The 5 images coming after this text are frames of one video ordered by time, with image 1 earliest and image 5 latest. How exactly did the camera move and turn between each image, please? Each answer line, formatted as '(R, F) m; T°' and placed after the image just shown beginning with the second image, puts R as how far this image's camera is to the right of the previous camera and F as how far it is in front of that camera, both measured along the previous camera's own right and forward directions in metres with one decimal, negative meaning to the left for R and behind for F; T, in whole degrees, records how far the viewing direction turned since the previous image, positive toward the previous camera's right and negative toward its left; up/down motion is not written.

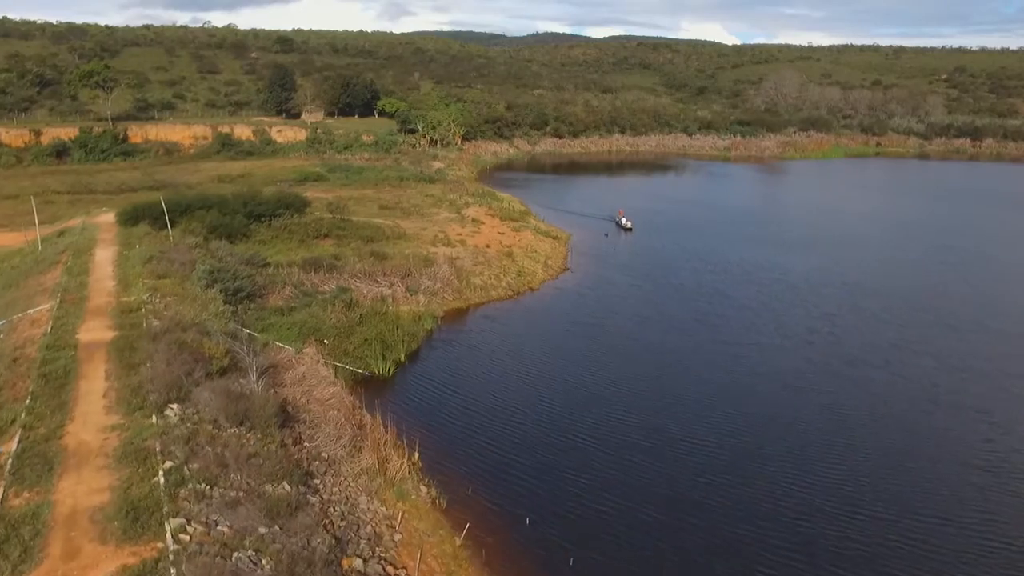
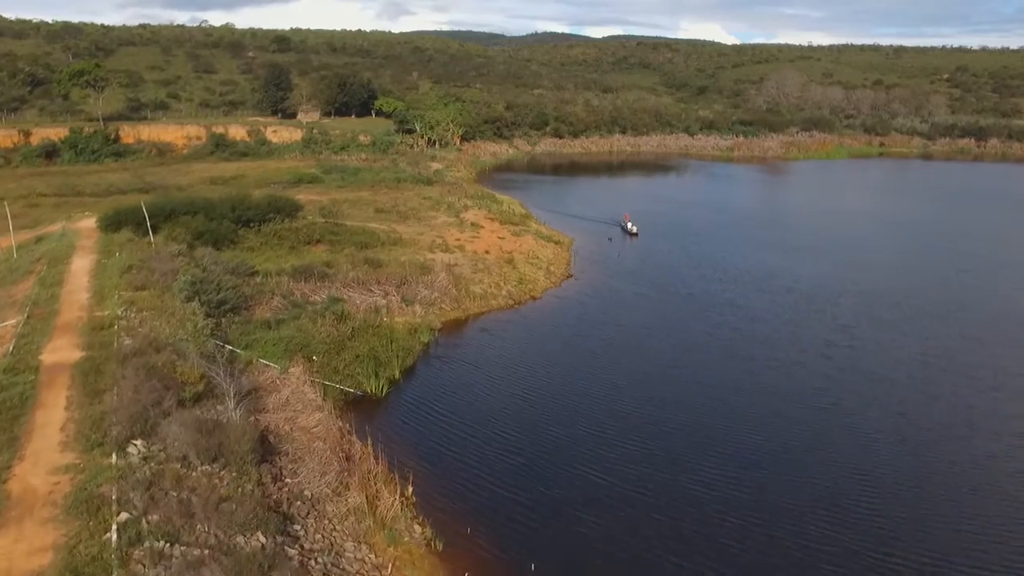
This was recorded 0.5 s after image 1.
(-0.1, +1.3) m; 0°
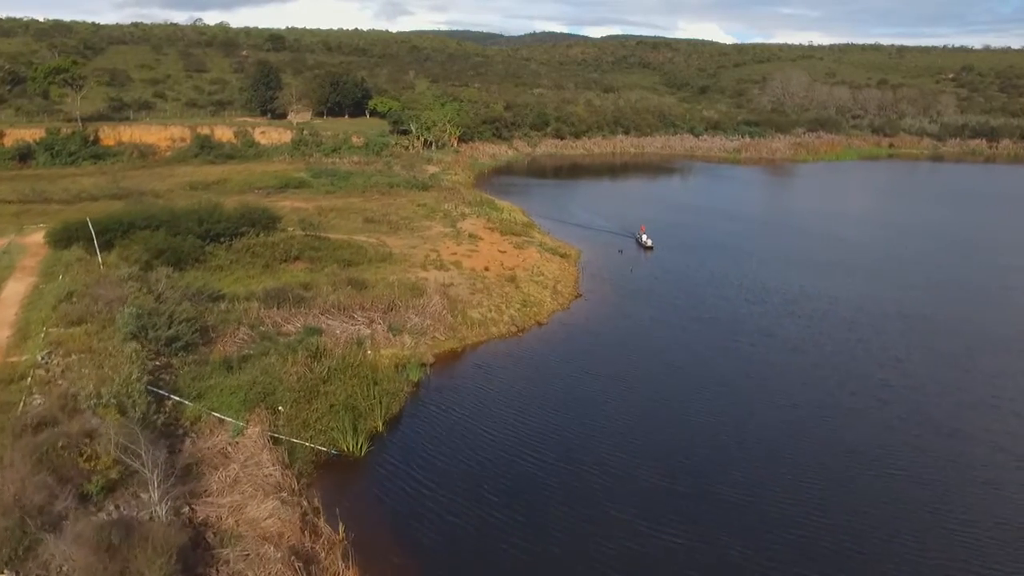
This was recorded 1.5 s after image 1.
(-0.2, +3.0) m; 0°
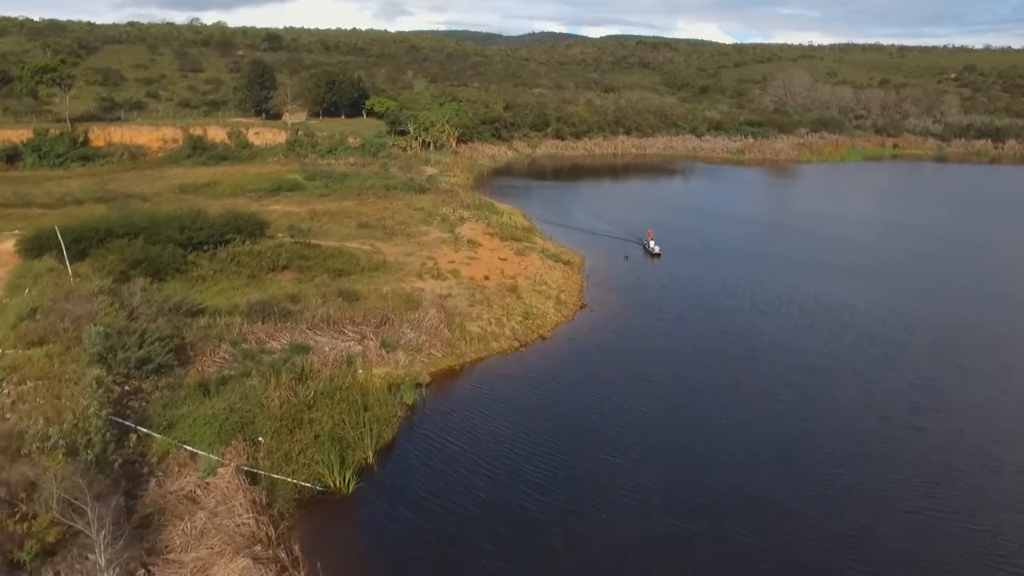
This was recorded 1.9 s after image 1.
(-0.1, +1.4) m; 0°
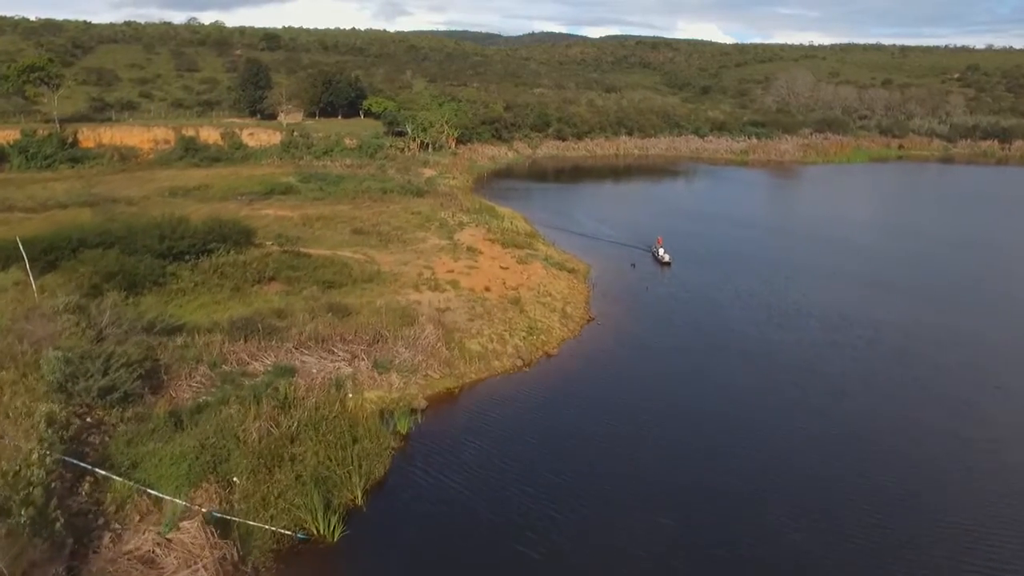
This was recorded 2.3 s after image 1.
(-0.1, +1.4) m; 0°
